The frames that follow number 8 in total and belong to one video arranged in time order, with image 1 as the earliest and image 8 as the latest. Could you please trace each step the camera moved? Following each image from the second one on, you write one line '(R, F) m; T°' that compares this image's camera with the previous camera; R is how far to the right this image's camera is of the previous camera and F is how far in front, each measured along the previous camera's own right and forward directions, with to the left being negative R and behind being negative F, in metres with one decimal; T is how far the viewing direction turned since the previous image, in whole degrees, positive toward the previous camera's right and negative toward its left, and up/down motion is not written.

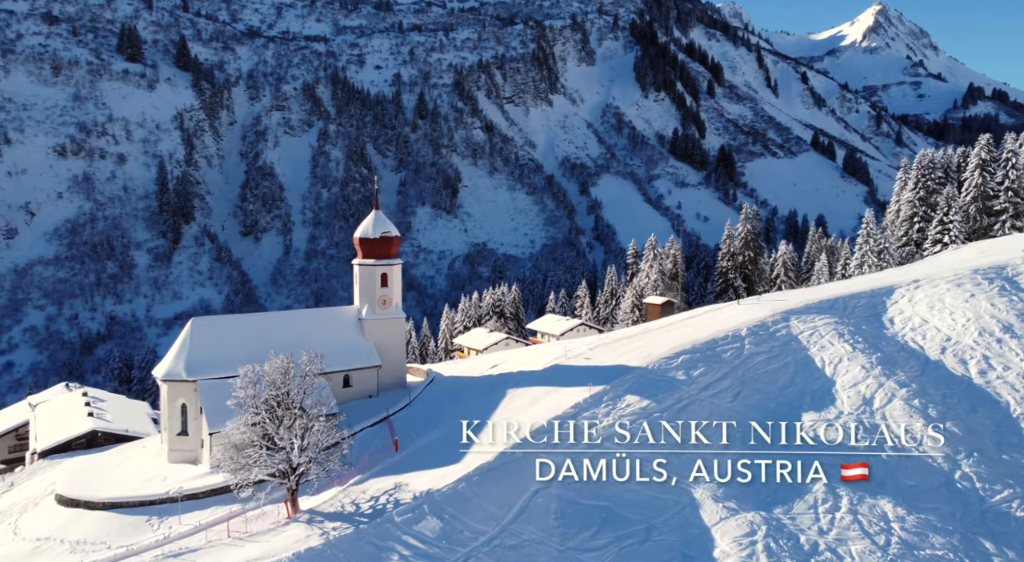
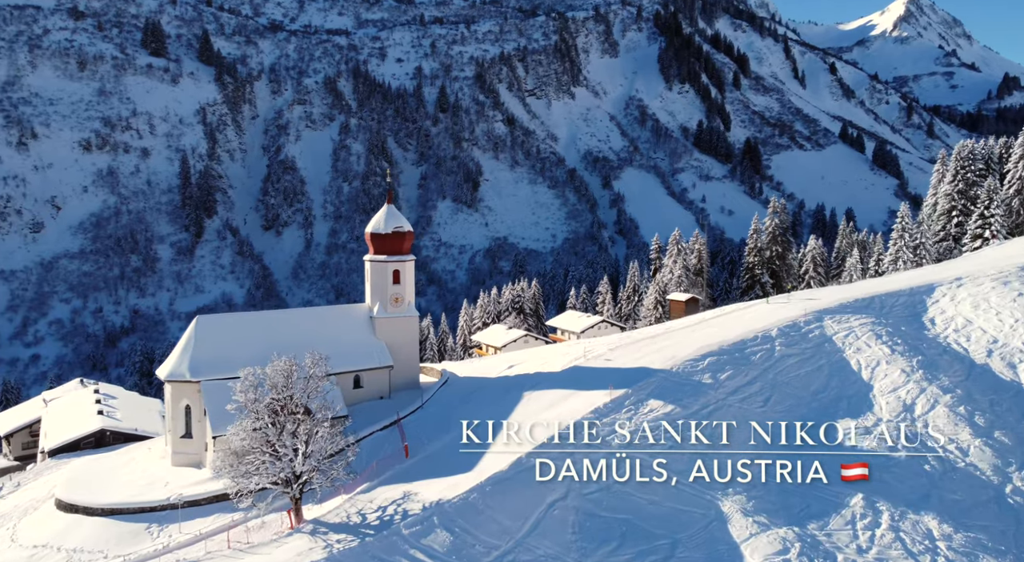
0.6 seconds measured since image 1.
(+0.3, +2.0) m; -2°
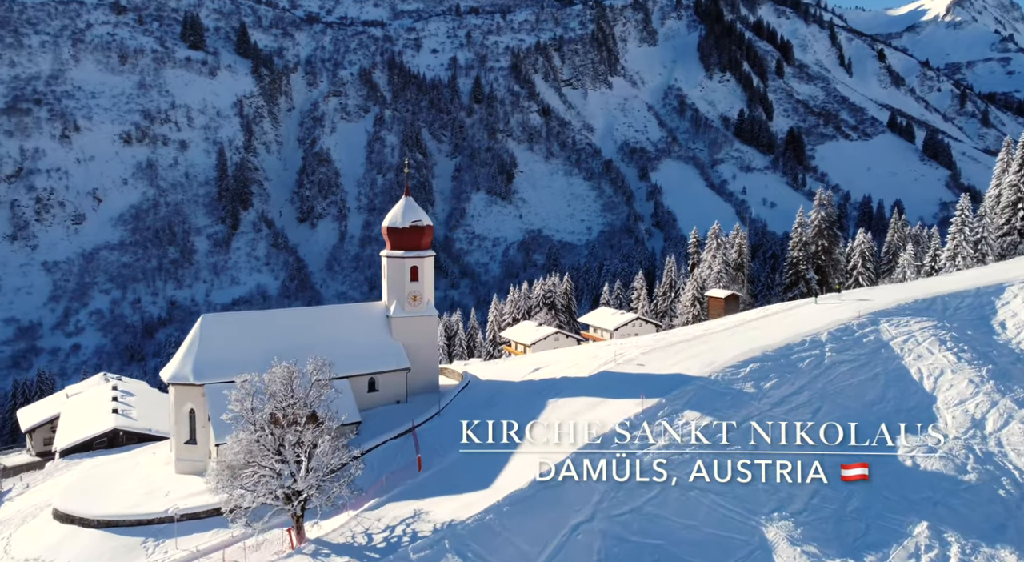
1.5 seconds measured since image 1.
(+0.6, +2.9) m; -3°
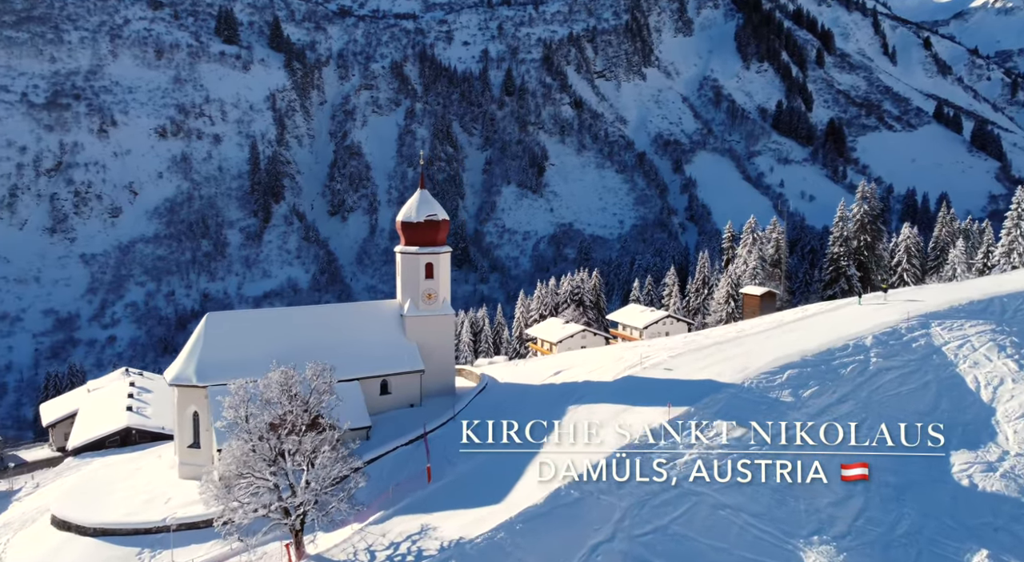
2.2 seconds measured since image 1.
(+0.6, +2.3) m; -2°
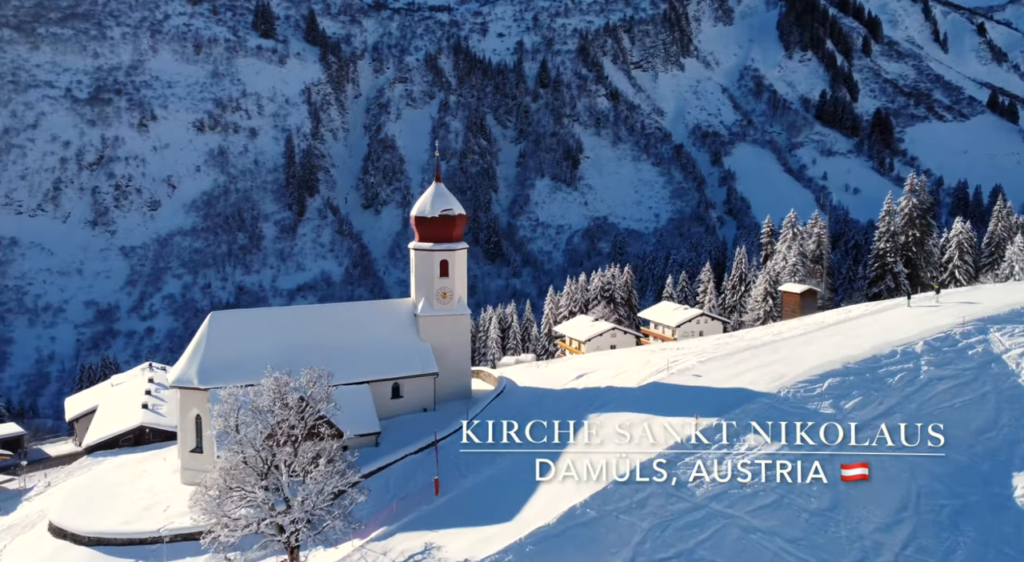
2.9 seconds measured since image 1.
(+0.8, +2.2) m; -3°
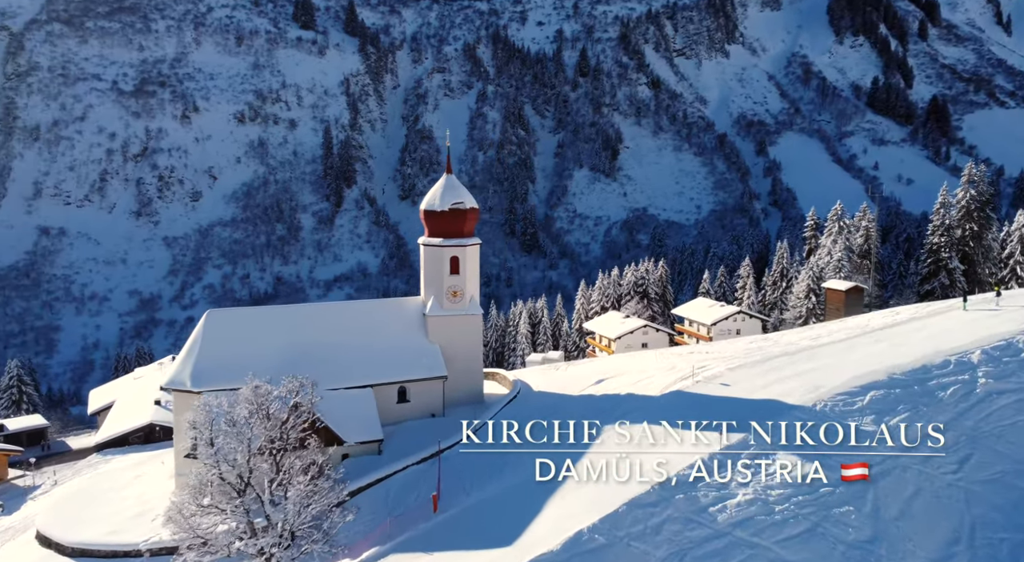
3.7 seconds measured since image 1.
(+1.1, +2.5) m; -3°
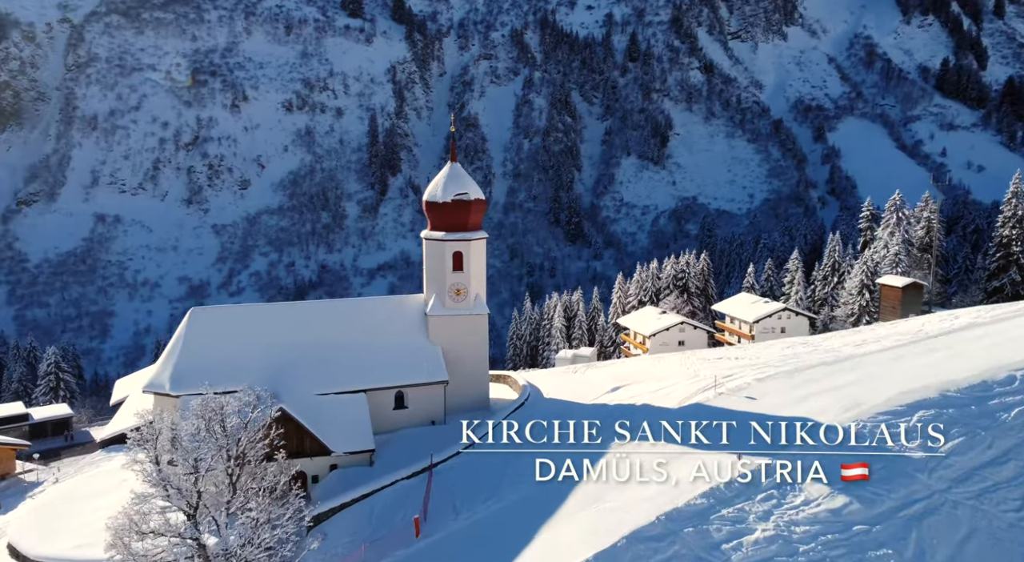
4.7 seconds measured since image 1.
(+1.6, +3.2) m; -4°
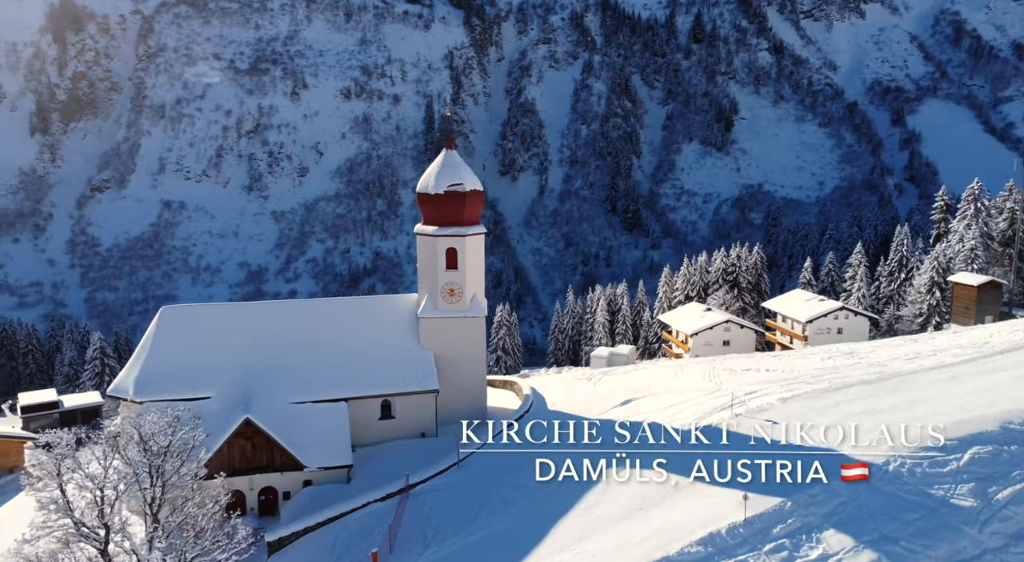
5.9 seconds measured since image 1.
(+2.0, +3.8) m; -4°
